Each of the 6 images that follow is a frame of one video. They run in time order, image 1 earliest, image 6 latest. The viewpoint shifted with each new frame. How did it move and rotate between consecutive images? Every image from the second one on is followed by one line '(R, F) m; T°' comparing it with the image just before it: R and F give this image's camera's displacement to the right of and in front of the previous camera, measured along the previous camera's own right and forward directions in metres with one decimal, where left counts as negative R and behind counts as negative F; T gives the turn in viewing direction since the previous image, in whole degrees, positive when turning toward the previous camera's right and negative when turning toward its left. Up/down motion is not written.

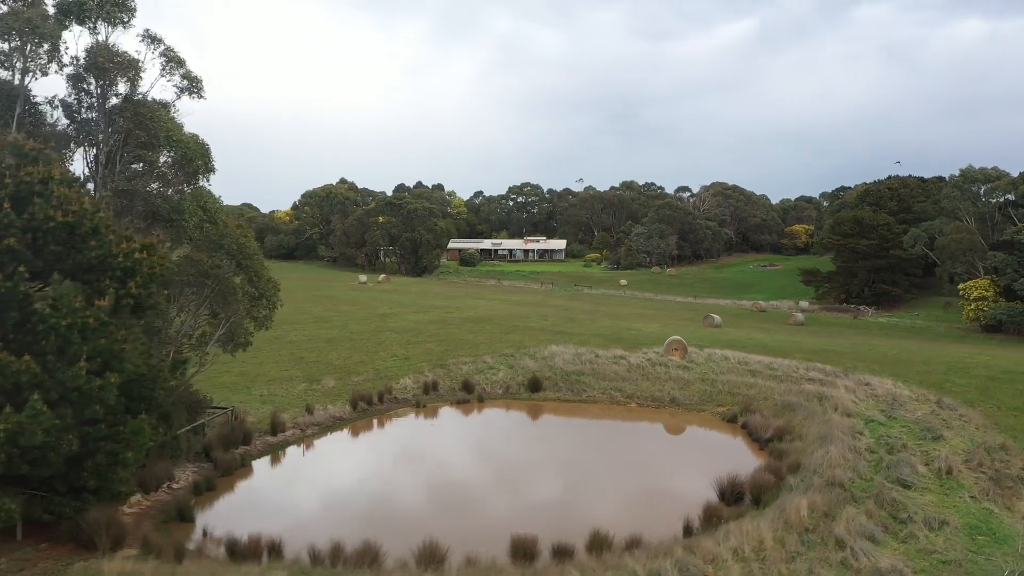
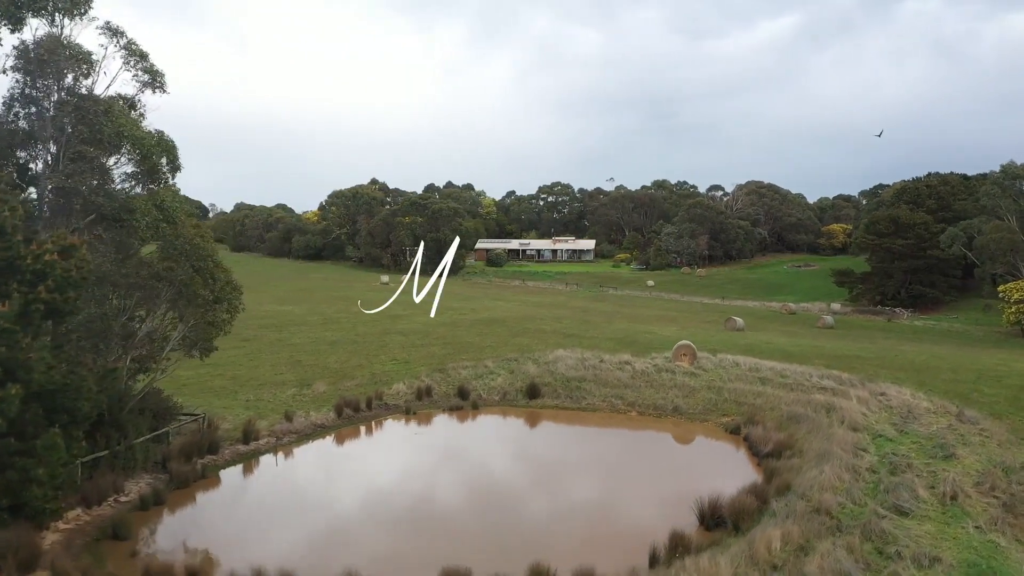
(+1.1, +0.9) m; -3°
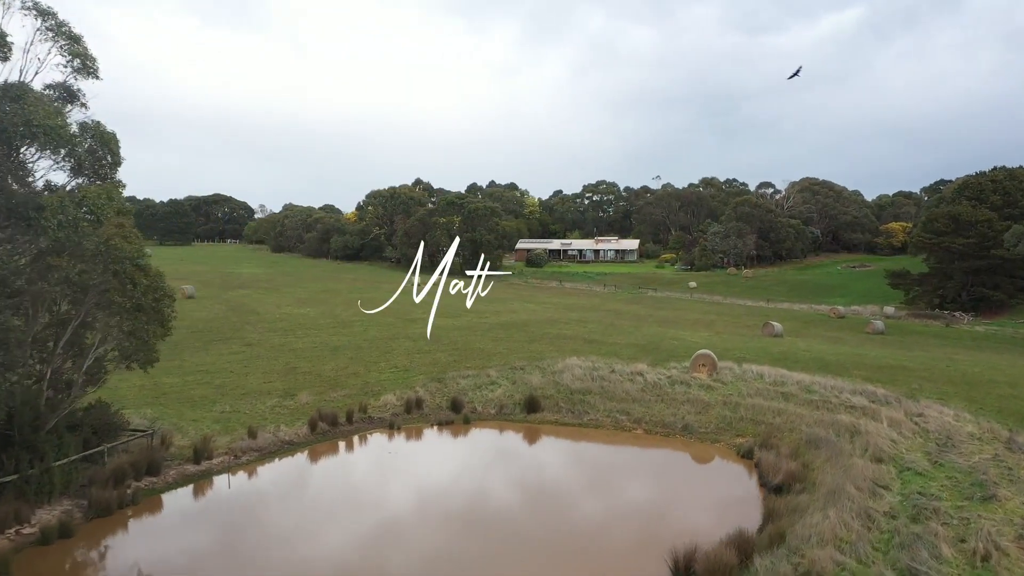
(+1.4, +1.7) m; -4°
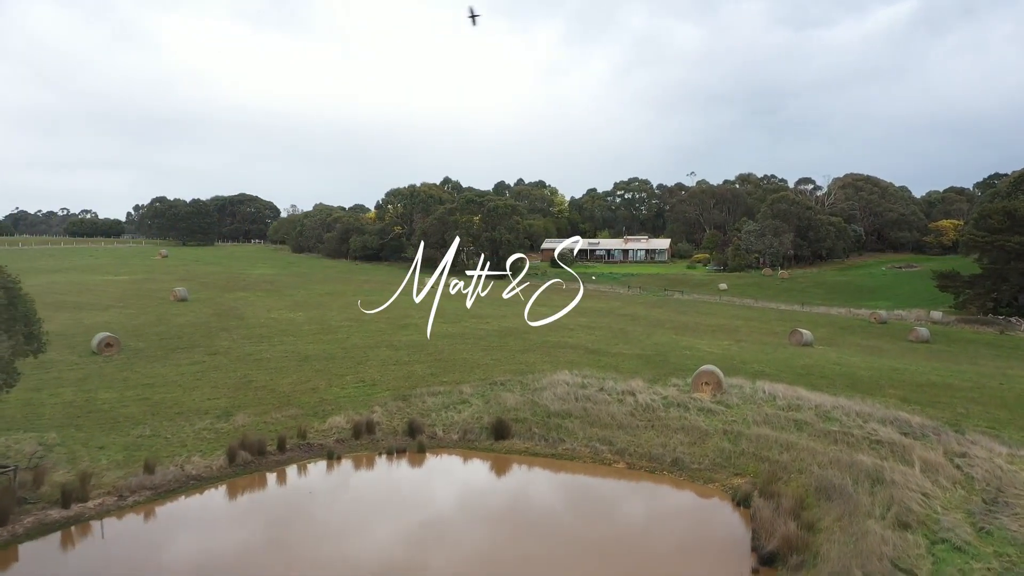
(+1.6, +2.8) m; -3°
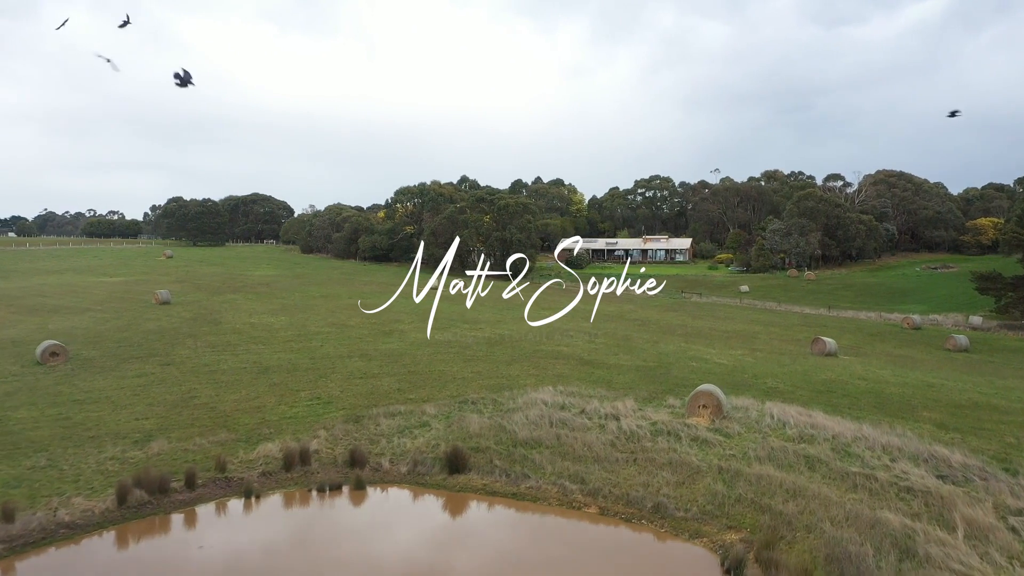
(+1.2, +2.5) m; -2°
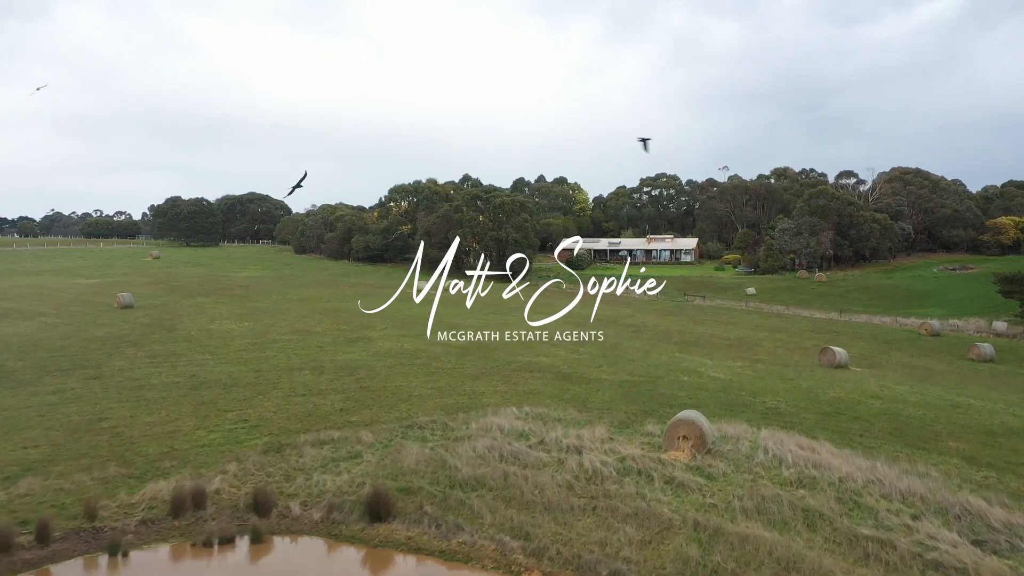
(+1.1, +2.5) m; -1°
